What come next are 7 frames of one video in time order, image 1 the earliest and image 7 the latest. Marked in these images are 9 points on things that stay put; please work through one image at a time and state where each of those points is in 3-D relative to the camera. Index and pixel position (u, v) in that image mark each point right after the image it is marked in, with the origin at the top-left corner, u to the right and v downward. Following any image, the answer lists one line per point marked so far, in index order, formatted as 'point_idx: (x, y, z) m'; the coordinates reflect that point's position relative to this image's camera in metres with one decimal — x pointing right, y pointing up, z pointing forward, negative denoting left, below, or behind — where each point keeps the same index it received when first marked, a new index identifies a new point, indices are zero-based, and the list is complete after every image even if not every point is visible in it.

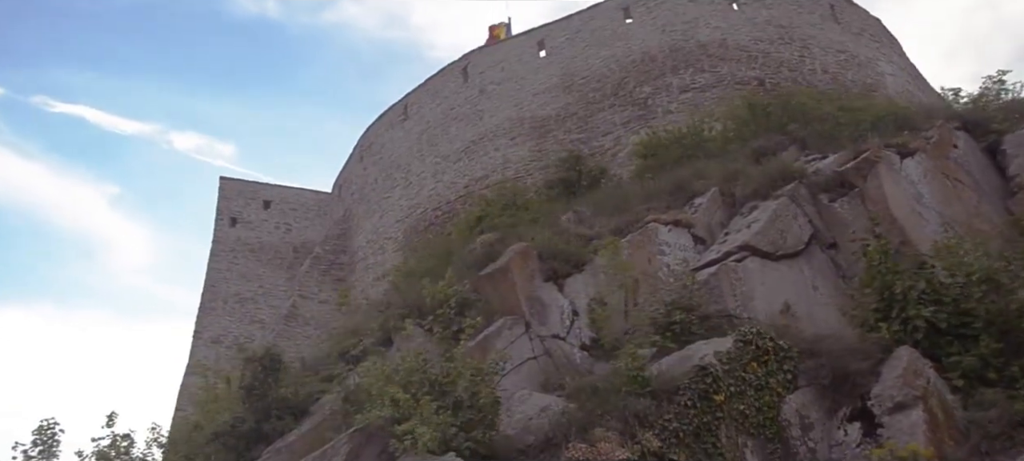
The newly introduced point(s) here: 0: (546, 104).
0: (+0.8, +3.0, +17.2) m
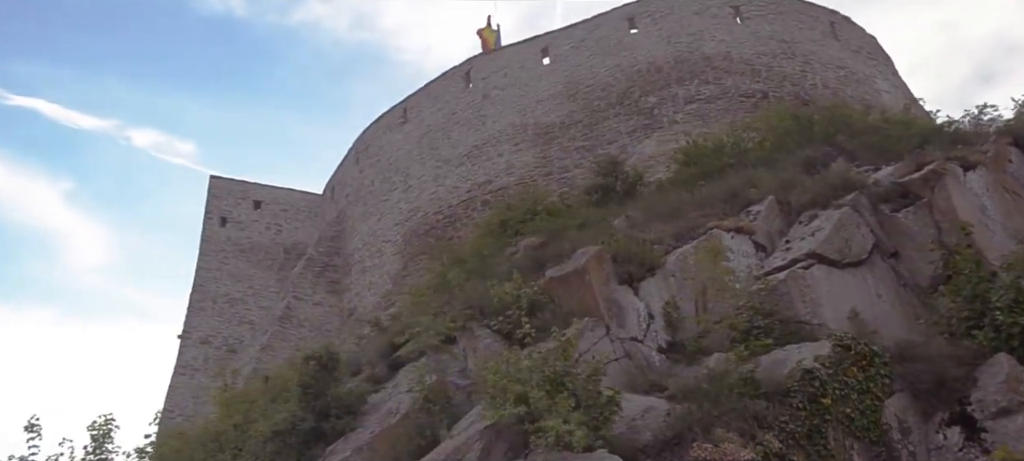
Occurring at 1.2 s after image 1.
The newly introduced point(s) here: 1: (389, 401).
0: (+0.9, +2.8, +17.3) m
1: (-0.9, -1.2, +5.3) m
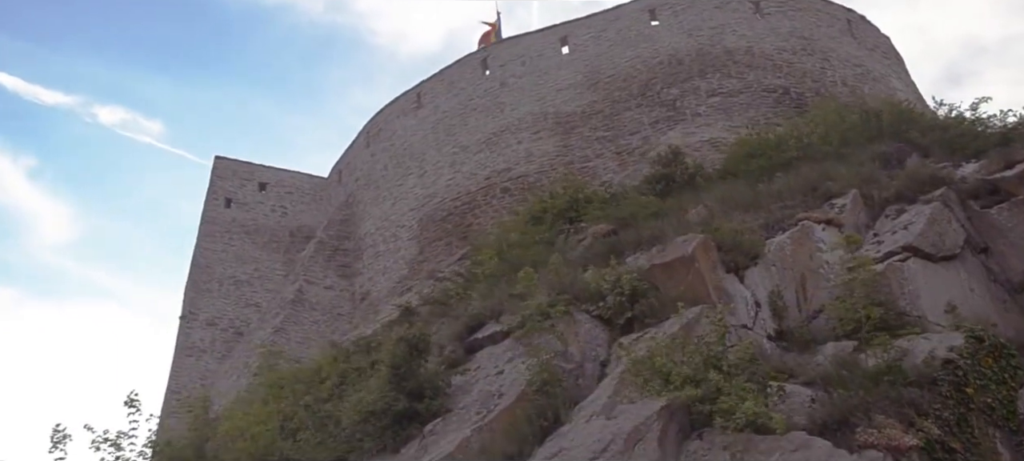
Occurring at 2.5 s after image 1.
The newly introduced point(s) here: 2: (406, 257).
0: (+1.4, +3.1, +17.3) m
1: (-0.2, -1.1, +5.3) m
2: (-2.6, -0.6, +17.5) m
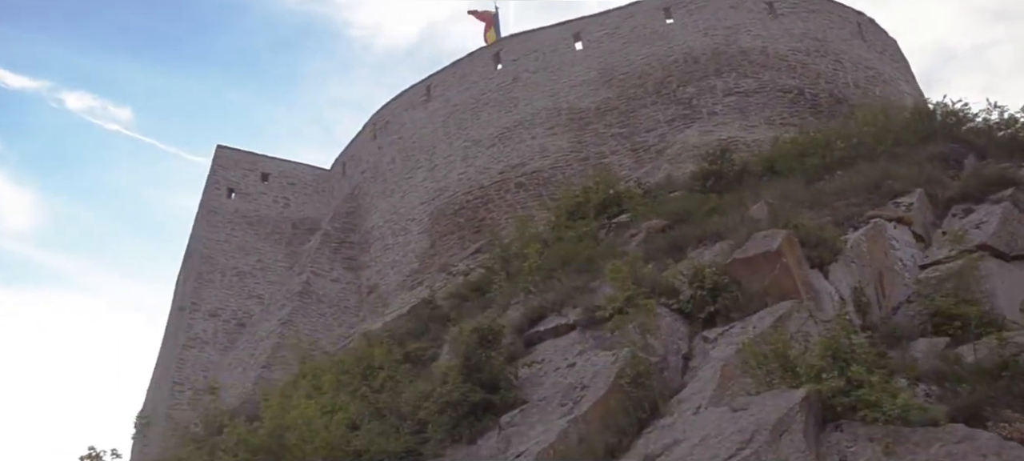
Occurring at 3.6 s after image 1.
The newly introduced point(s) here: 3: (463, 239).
0: (+1.7, +3.2, +17.3) m
1: (+0.3, -1.1, +5.3) m
2: (-2.3, -0.5, +17.4) m
3: (-1.1, -0.2, +16.4) m
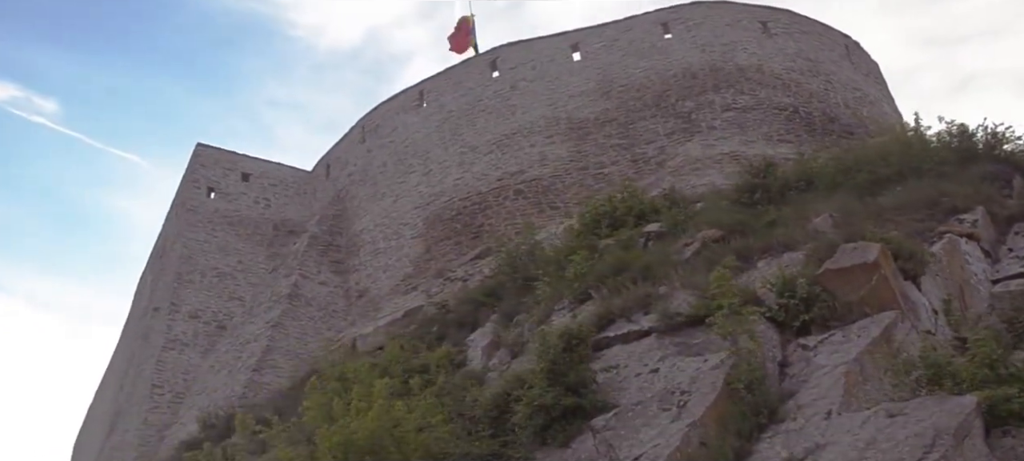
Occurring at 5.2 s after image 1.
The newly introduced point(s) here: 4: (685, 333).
0: (+1.7, +3.0, +17.4) m
1: (+0.9, -1.1, +5.3) m
2: (-2.4, -0.6, +17.2) m
3: (-1.2, -0.3, +16.3) m
4: (+1.3, -0.8, +5.6) m
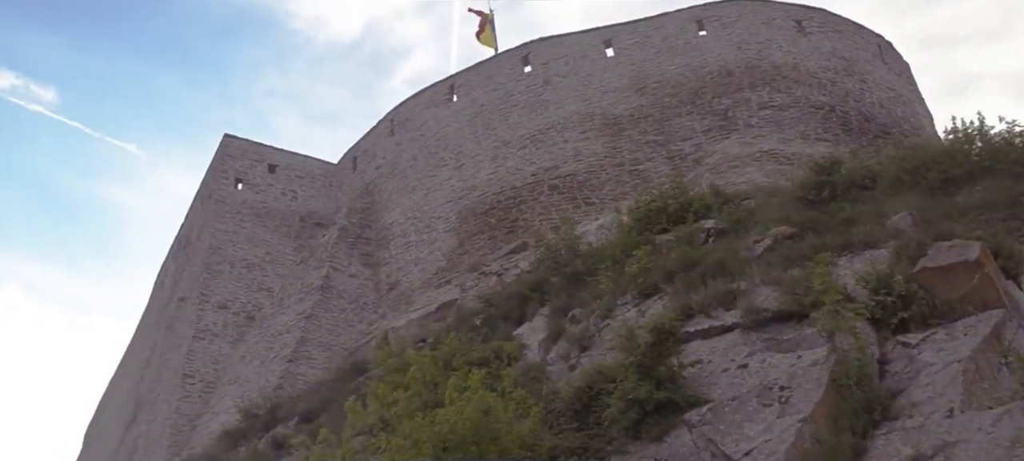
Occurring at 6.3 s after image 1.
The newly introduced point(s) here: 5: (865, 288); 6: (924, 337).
0: (+2.5, +3.1, +17.4) m
1: (+1.6, -1.1, +5.3) m
2: (-1.7, -0.4, +17.3) m
3: (-0.4, -0.2, +16.3) m
4: (+2.0, -0.8, +5.6) m
5: (+2.6, -0.4, +5.4) m
6: (+2.7, -0.7, +4.8) m
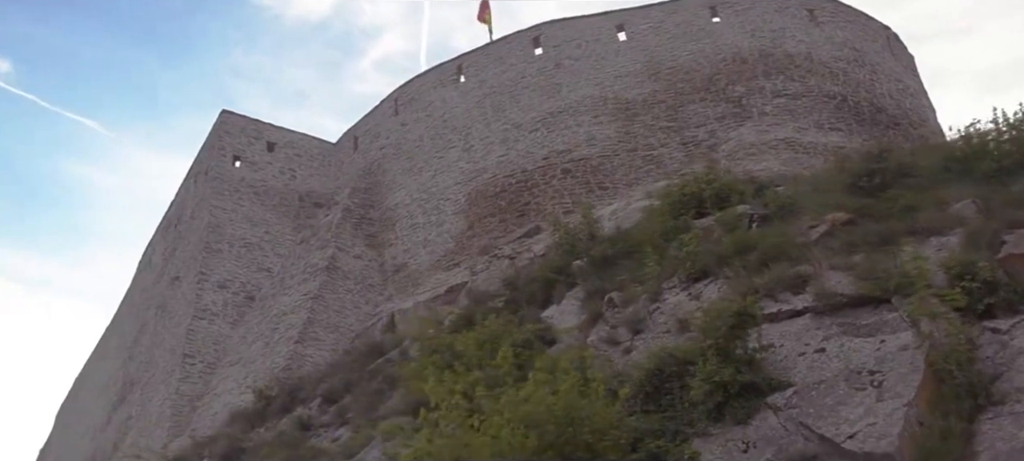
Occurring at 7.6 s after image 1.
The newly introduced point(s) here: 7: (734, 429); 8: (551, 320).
0: (+2.8, +3.4, +17.3) m
1: (+2.2, -0.9, +5.3) m
2: (-1.4, 0.0, +17.1) m
3: (-0.1, +0.2, +16.2) m
4: (+2.6, -0.6, +5.6) m
5: (+3.2, -0.3, +5.4) m
6: (+3.3, -0.6, +4.8) m
7: (+1.5, -1.4, +5.0) m
8: (+0.5, -1.2, +9.6) m
